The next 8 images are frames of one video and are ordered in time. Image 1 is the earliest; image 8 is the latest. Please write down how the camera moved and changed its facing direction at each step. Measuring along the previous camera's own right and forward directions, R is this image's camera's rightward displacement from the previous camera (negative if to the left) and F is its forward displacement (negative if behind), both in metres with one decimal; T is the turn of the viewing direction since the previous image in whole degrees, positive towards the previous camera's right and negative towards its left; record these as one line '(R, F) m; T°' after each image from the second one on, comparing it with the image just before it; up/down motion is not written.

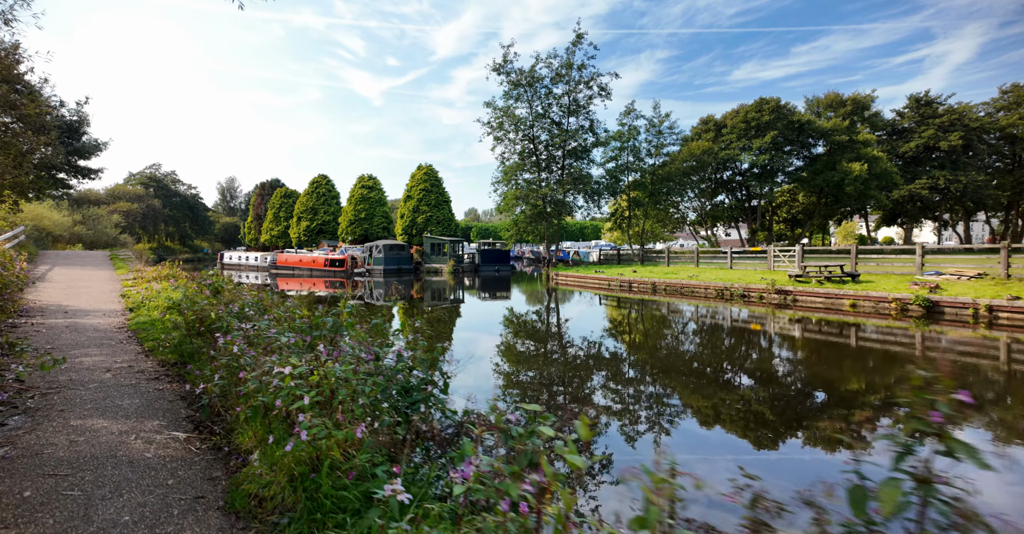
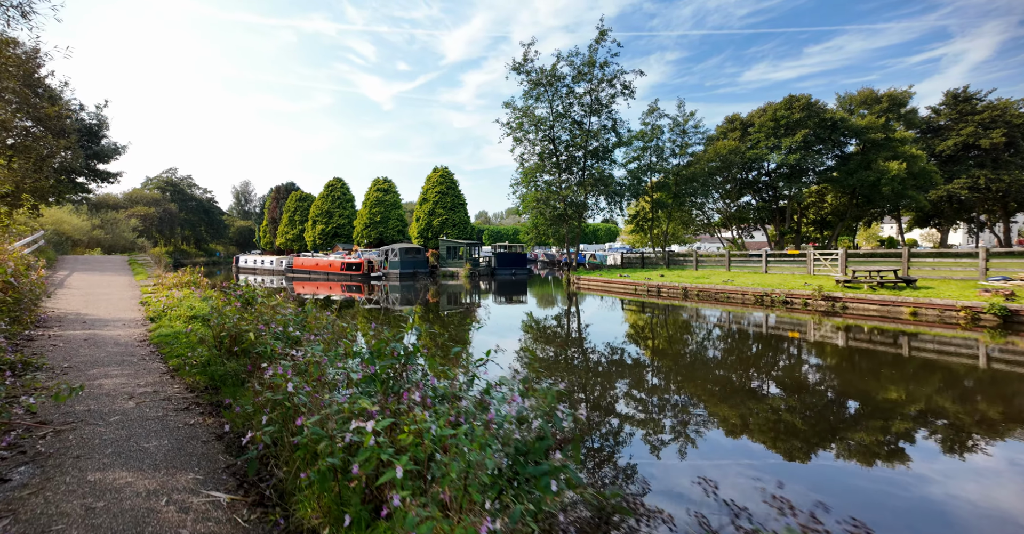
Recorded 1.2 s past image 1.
(-0.3, +0.4) m; -1°
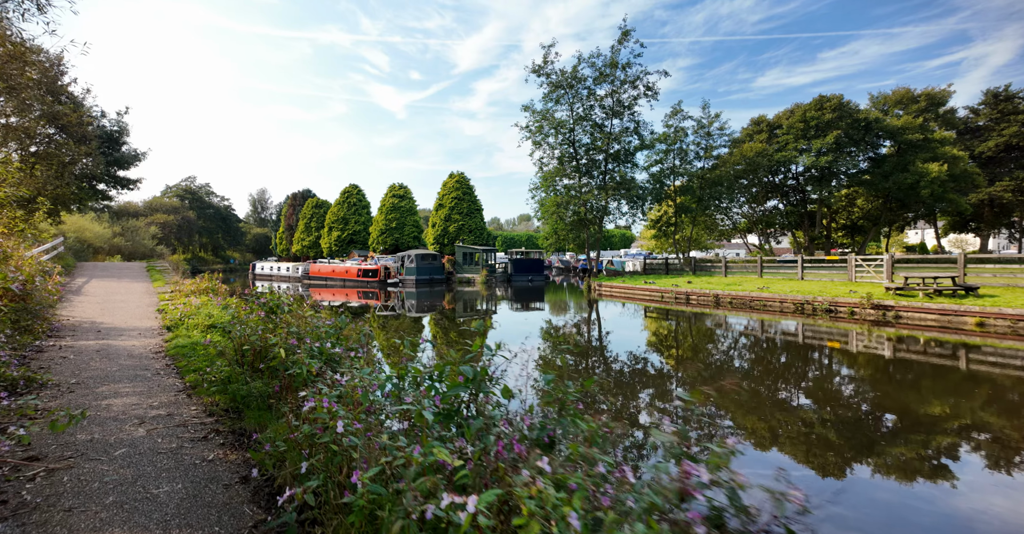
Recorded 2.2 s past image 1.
(-0.3, +0.4) m; -1°
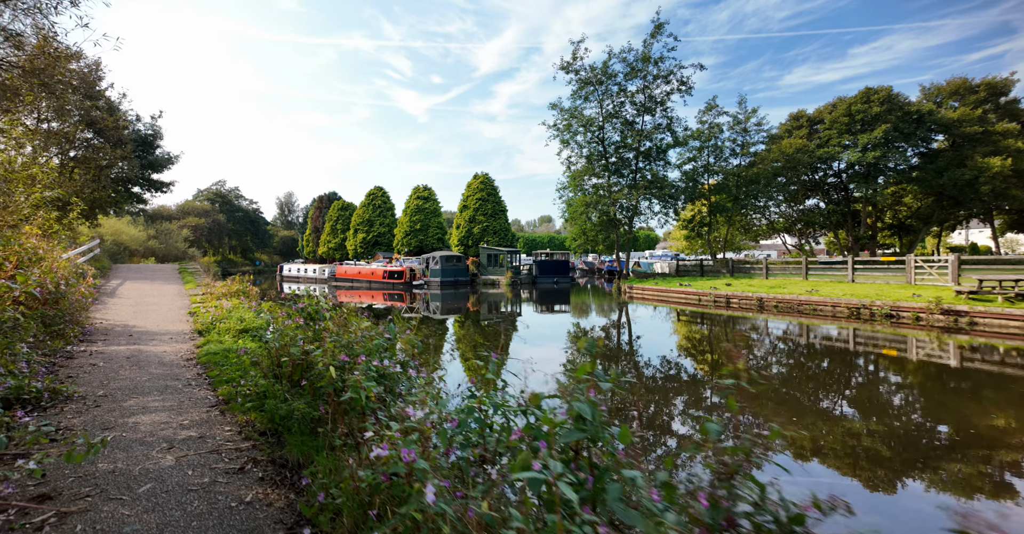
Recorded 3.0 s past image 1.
(-0.2, +0.3) m; -2°
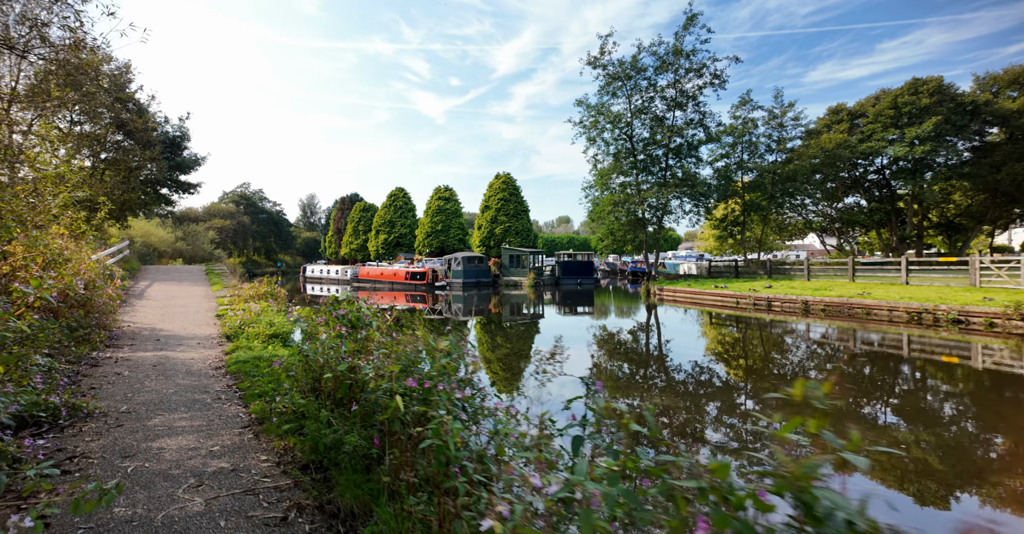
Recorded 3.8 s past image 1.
(-0.3, +0.4) m; -2°
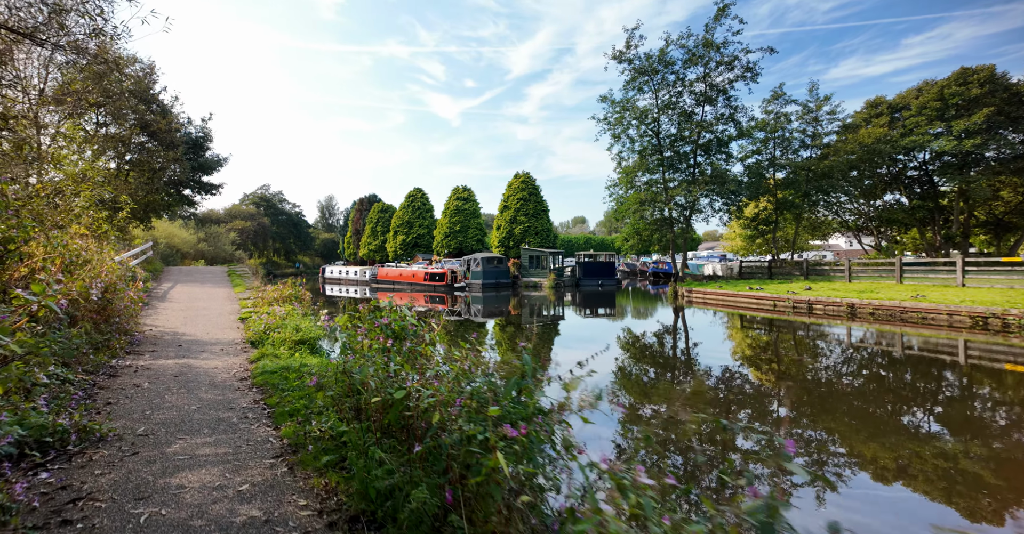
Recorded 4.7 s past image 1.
(-0.3, +0.4) m; -2°
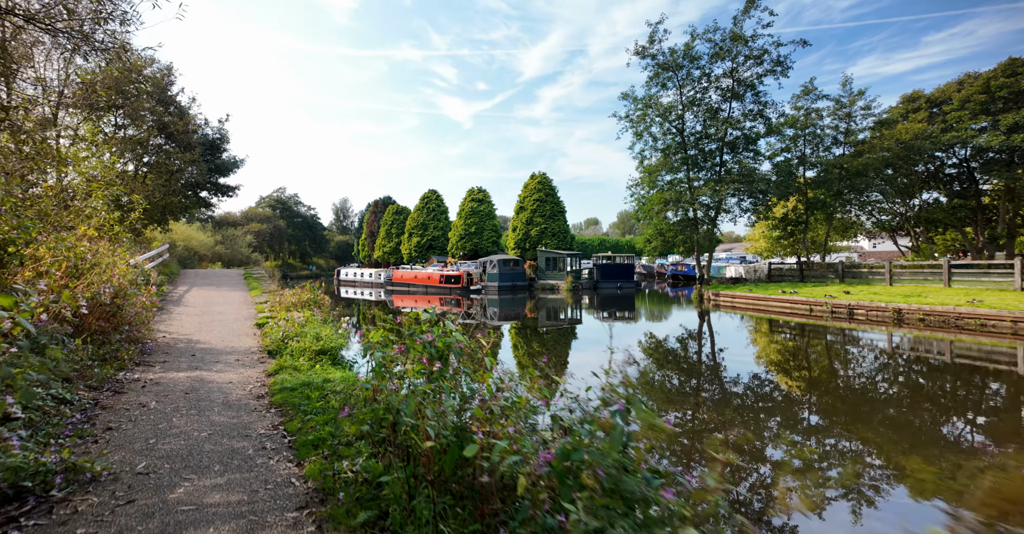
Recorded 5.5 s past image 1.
(-0.2, +0.4) m; -1°
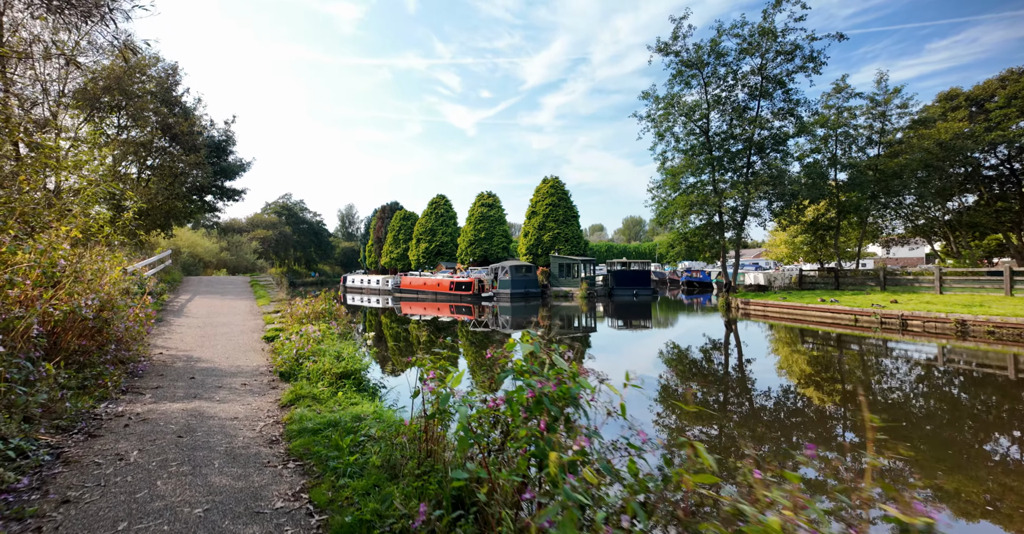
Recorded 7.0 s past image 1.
(-0.4, +0.7) m; 0°
